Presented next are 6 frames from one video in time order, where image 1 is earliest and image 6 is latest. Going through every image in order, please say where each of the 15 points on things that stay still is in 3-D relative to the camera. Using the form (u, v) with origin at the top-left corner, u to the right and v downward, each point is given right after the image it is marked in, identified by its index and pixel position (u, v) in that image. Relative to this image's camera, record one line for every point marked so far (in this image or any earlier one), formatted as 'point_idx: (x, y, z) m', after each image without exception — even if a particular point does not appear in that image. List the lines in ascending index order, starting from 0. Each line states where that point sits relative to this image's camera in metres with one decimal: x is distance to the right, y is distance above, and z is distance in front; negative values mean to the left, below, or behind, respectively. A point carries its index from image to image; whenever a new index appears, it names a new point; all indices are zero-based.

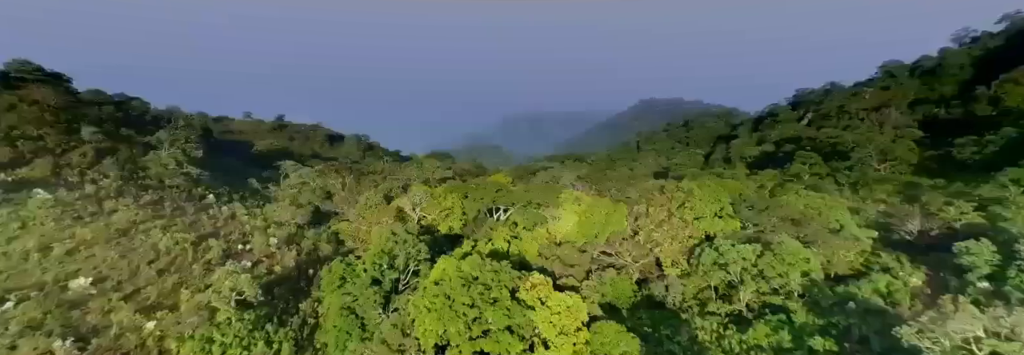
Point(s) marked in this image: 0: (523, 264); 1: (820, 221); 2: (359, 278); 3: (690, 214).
0: (+0.4, -3.8, +18.3) m
1: (+13.6, -1.9, +18.4) m
2: (-5.0, -3.4, +13.9) m
3: (+8.3, -1.8, +19.7) m
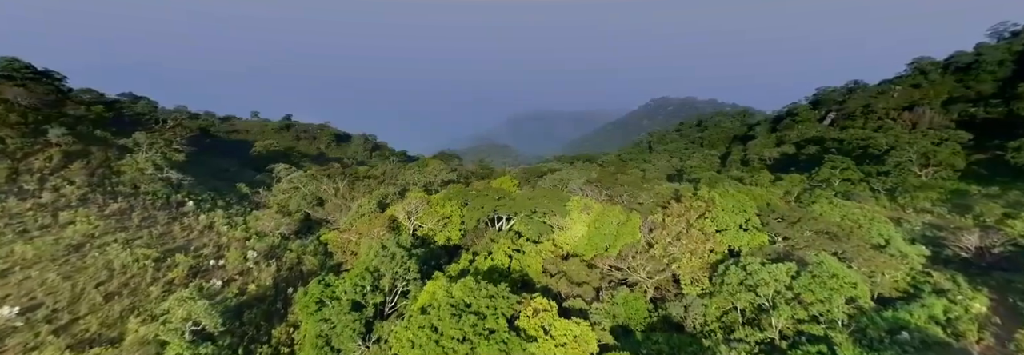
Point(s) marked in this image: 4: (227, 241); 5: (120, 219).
0: (+0.5, -4.1, +16.6) m
1: (+13.6, -2.3, +16.3) m
2: (-5.1, -3.6, +12.3) m
3: (+8.4, -2.1, +17.8) m
4: (-11.0, -2.4, +16.2) m
5: (-13.8, -1.5, +14.8) m
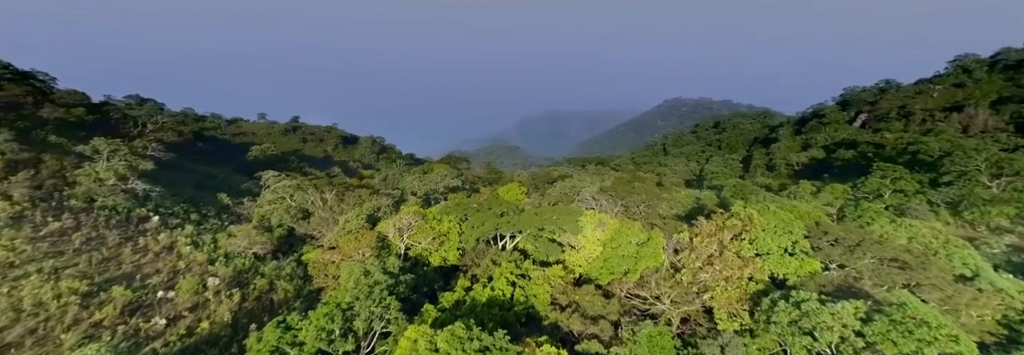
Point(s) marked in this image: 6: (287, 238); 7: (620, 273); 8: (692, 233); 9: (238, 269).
0: (+0.6, -4.6, +14.1) m
1: (+13.8, -2.8, +13.5) m
2: (-5.1, -4.1, +10.0) m
3: (+8.5, -2.6, +15.2) m
4: (-10.9, -2.9, +14.1) m
5: (-13.7, -1.9, +12.7) m
6: (-10.0, -2.7, +18.8) m
7: (+4.3, -3.8, +16.8) m
8: (+7.4, -2.3, +17.2) m
9: (-9.6, -3.2, +14.8) m
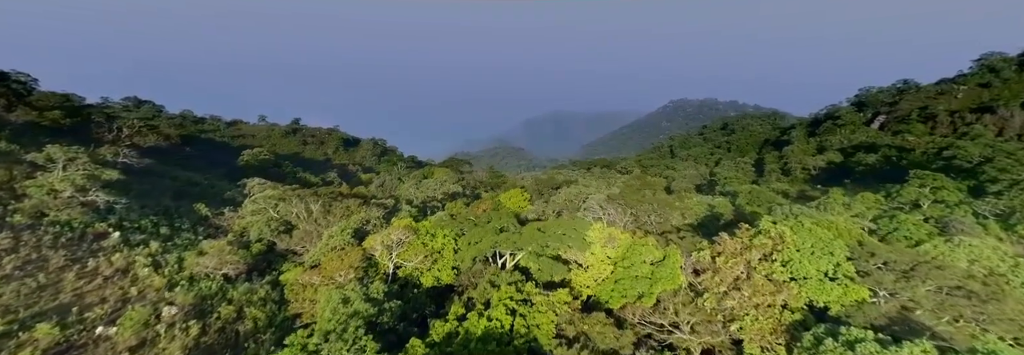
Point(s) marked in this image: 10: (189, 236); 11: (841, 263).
0: (+0.6, -5.0, +12.3) m
1: (+13.7, -3.2, +11.6) m
2: (-5.1, -4.5, +8.2) m
3: (+8.5, -3.0, +13.3) m
4: (-10.9, -3.3, +12.4) m
5: (-13.8, -2.3, +11.0) m
6: (-10.0, -3.1, +17.1) m
7: (+4.3, -4.2, +14.9) m
8: (+7.4, -2.7, +15.4) m
9: (-9.6, -3.6, +13.0) m
10: (-13.2, -2.4, +17.2) m
11: (+10.2, -2.6, +13.1) m
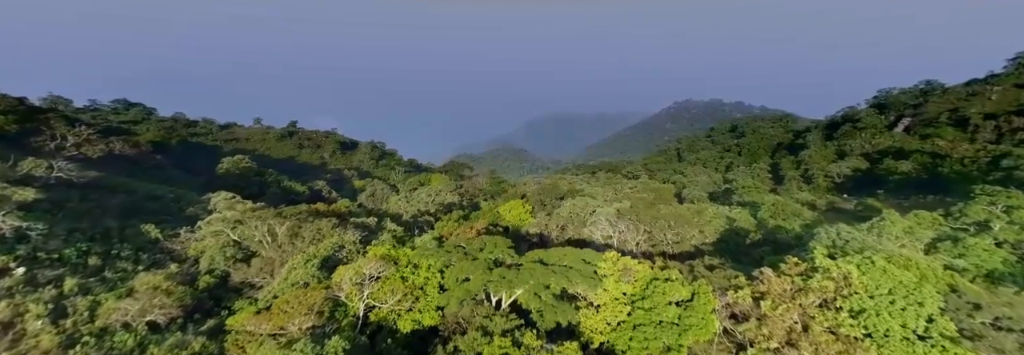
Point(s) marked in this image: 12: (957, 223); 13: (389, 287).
0: (+0.5, -5.7, +9.4) m
1: (+13.6, -3.9, +8.6) m
2: (-5.3, -5.2, +5.4) m
3: (+8.4, -3.7, +10.4) m
4: (-11.1, -4.0, +9.6) m
5: (-13.9, -3.0, +8.3) m
6: (-10.1, -3.8, +14.3) m
7: (+4.2, -4.9, +12.0) m
8: (+7.3, -3.4, +12.5) m
9: (-9.7, -4.3, +10.2) m
10: (-13.3, -3.1, +14.4) m
11: (+10.1, -3.3, +10.1) m
12: (+18.6, -1.9, +17.6) m
13: (-4.0, -3.5, +13.5) m
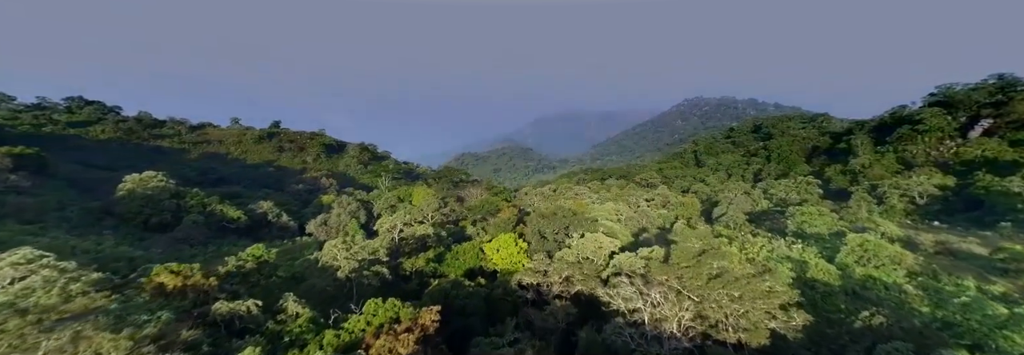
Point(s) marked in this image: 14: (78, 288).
0: (-0.5, -7.4, +1.3) m
1: (+12.6, -5.6, +0.3) m
2: (-6.3, -6.9, -2.7) m
3: (+7.4, -5.4, +2.1) m
4: (-12.0, -5.7, +1.6) m
5: (-14.9, -4.7, +0.3) m
6: (-11.0, -5.5, +6.3) m
7: (+3.3, -6.6, +3.8) m
8: (+6.4, -5.0, +4.2) m
9: (-10.7, -6.0, +2.2) m
10: (-14.2, -4.7, +6.4) m
11: (+9.1, -5.0, +1.9) m
12: (+17.8, -3.5, +9.2) m
13: (-4.9, -5.2, +5.4) m
14: (-12.6, -2.7, +12.2) m
